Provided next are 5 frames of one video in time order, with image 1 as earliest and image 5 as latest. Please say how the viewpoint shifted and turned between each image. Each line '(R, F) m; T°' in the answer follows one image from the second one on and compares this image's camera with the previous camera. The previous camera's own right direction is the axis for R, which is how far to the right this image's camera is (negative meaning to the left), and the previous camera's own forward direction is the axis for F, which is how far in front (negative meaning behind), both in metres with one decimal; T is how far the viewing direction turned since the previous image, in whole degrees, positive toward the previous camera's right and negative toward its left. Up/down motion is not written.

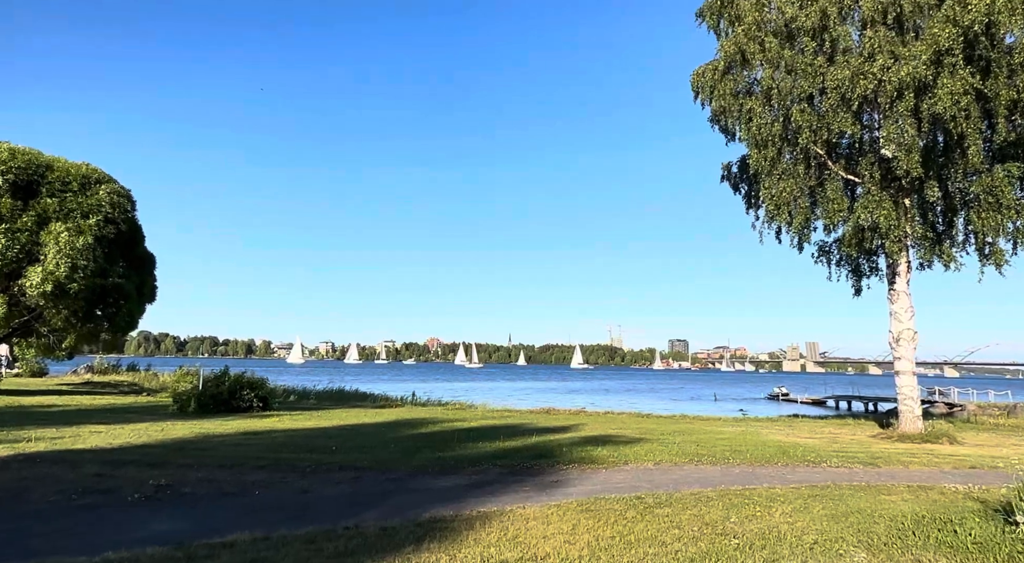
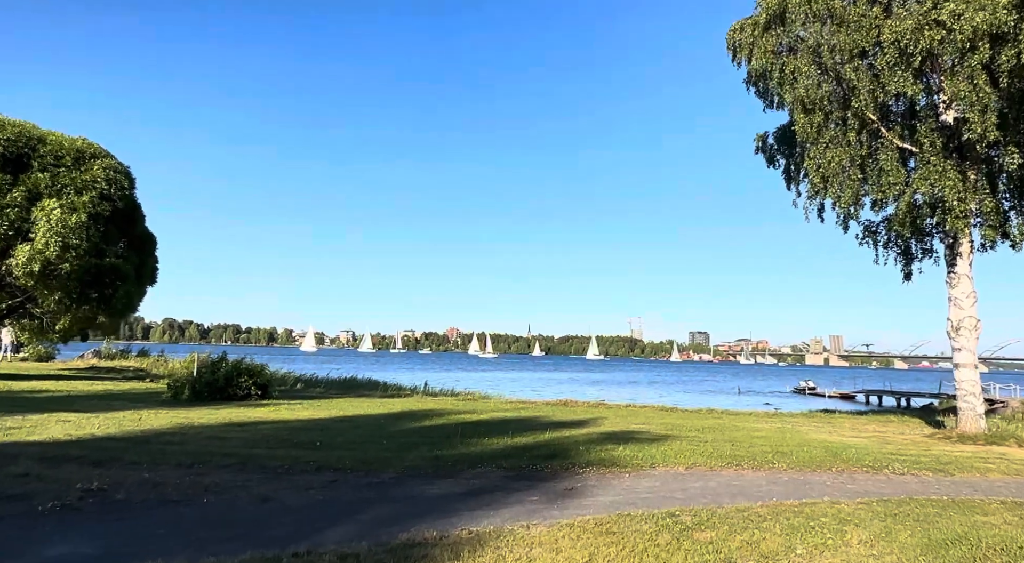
(+0.2, +2.0) m; -2°
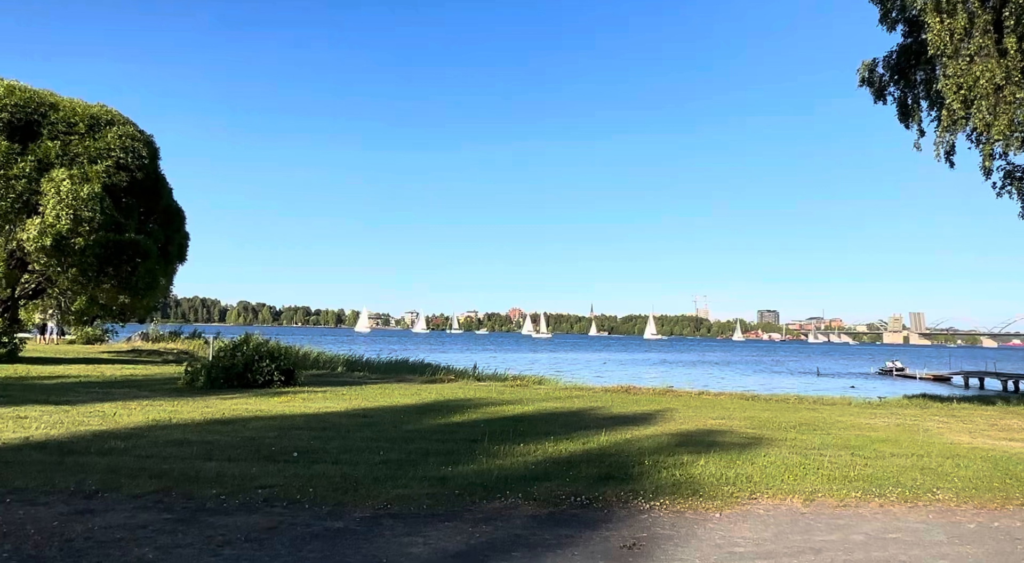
(+0.3, +3.7) m; -5°
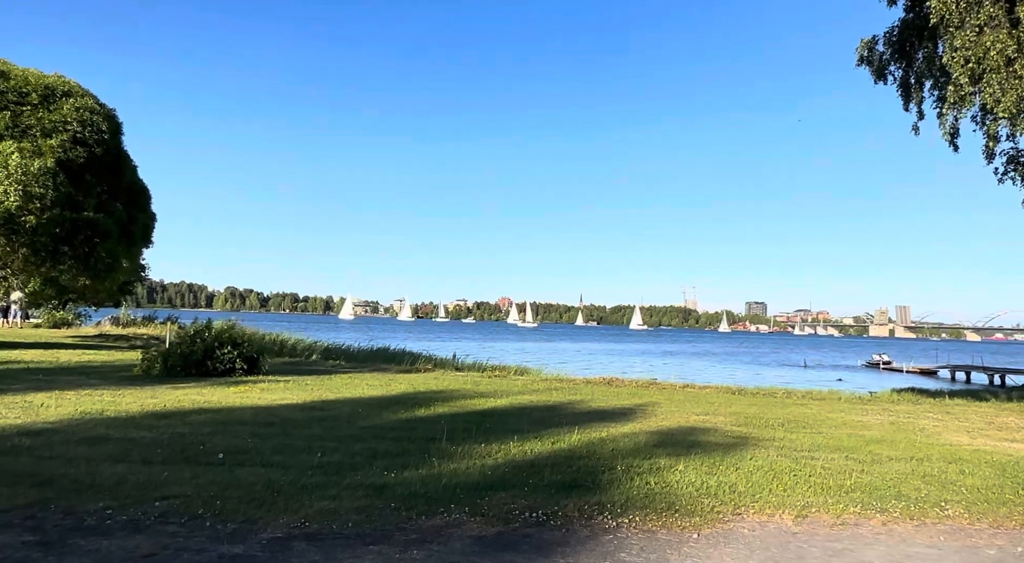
(+0.4, +1.2) m; +1°
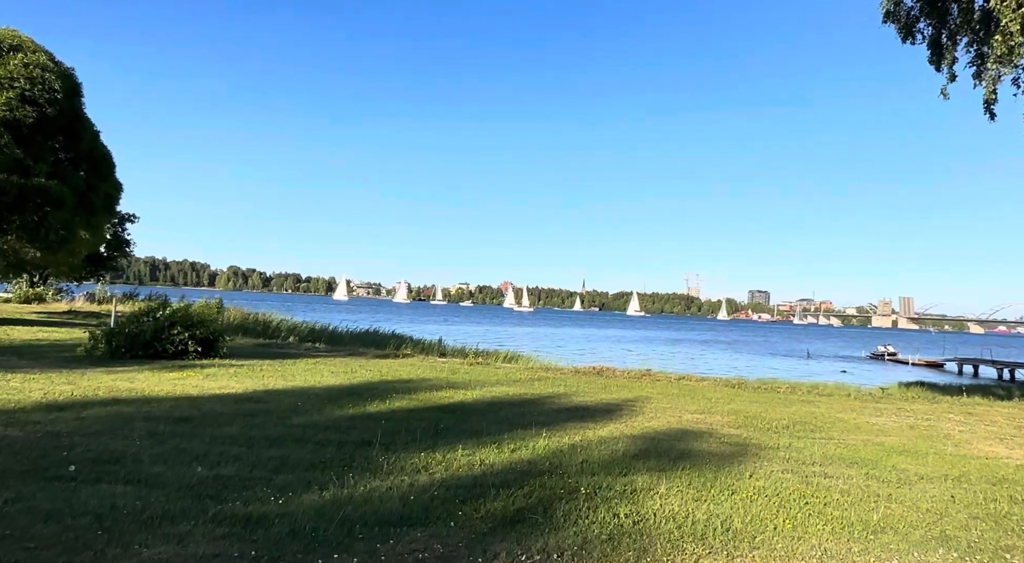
(+0.6, +2.0) m; 0°
